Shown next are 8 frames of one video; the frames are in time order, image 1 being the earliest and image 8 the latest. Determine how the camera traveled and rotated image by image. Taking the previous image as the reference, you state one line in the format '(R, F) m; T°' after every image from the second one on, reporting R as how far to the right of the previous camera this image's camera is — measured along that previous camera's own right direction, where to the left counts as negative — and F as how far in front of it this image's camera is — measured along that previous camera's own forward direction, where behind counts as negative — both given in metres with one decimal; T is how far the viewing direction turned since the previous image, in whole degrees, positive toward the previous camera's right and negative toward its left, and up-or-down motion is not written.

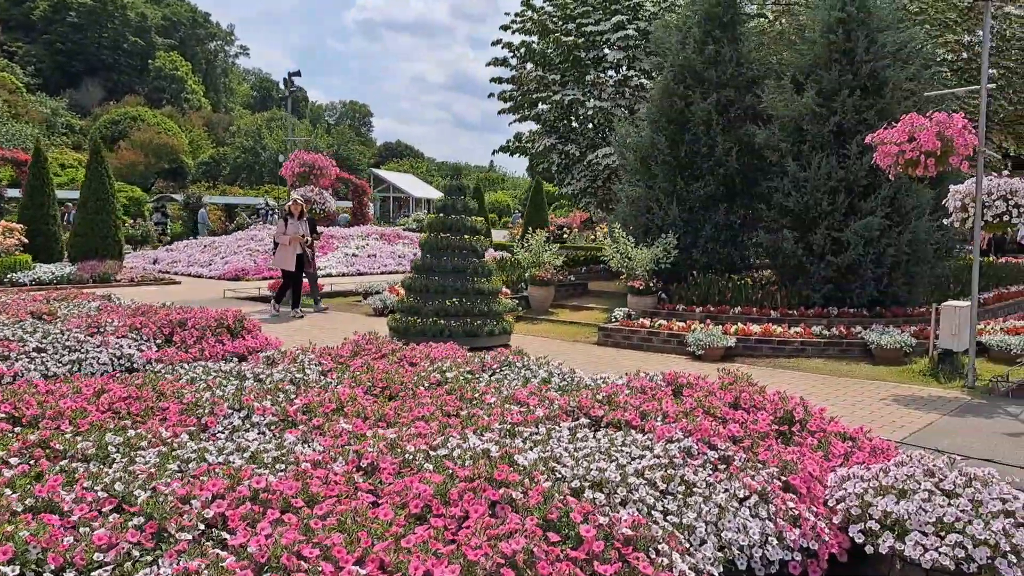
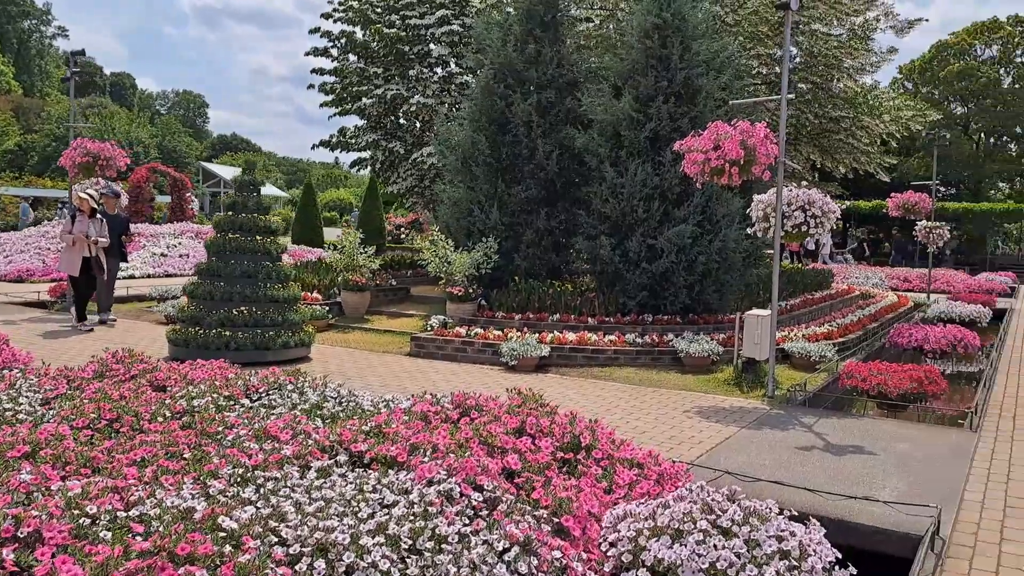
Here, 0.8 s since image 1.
(+0.5, +0.6) m; +10°
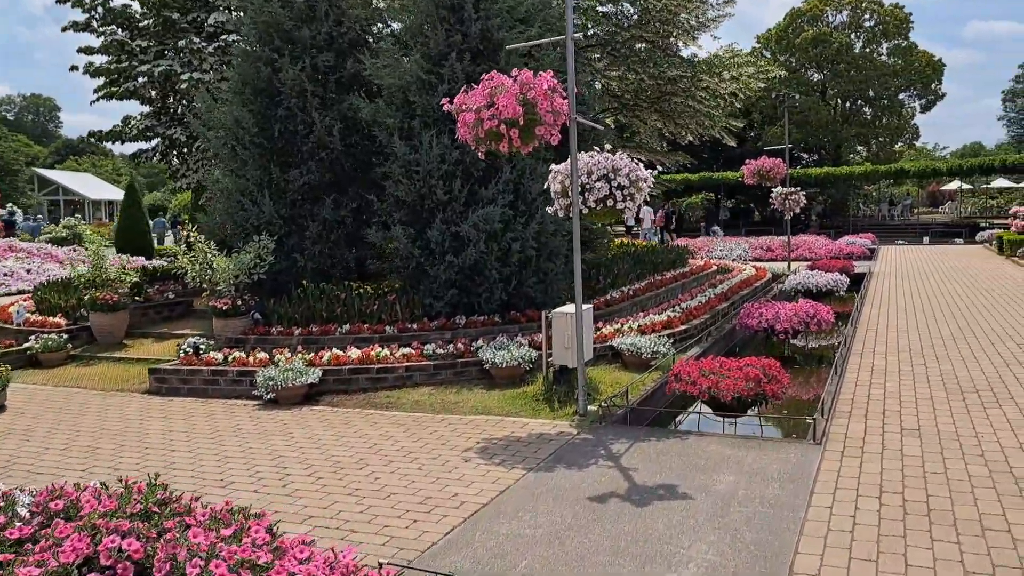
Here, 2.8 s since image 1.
(+1.2, +1.7) m; +7°
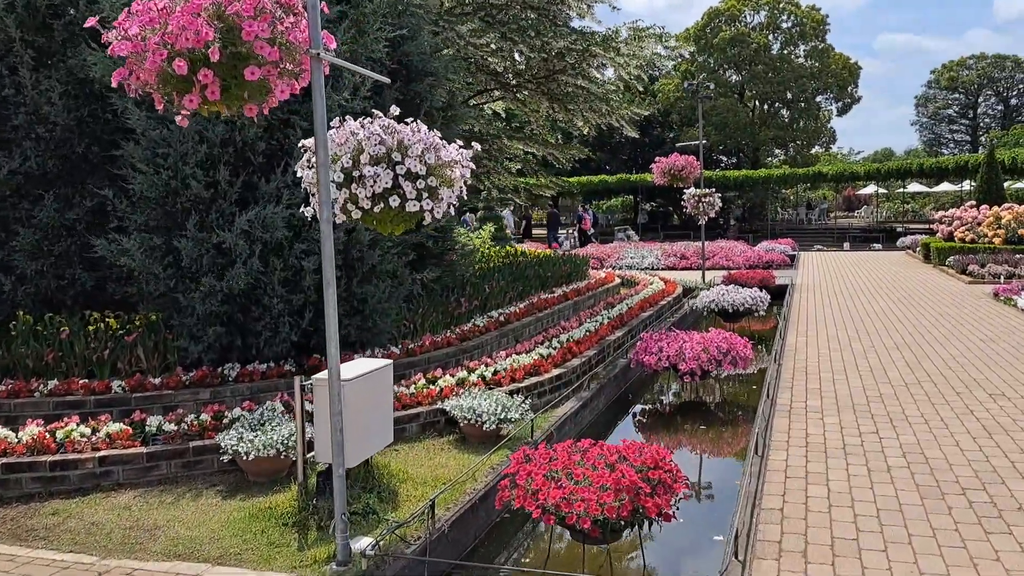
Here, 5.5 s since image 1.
(+1.0, +2.5) m; +5°
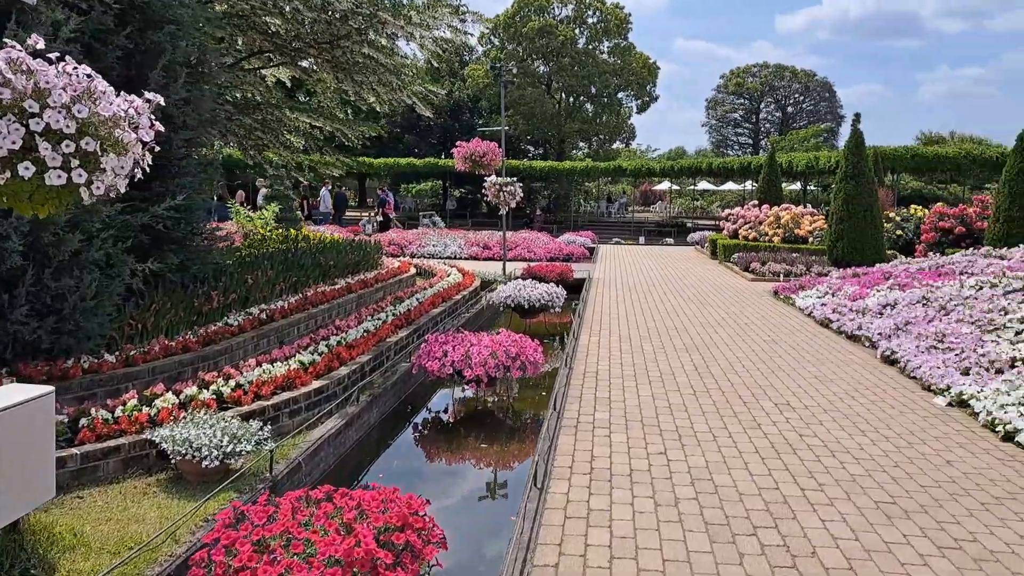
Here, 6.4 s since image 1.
(+0.4, +0.9) m; +13°
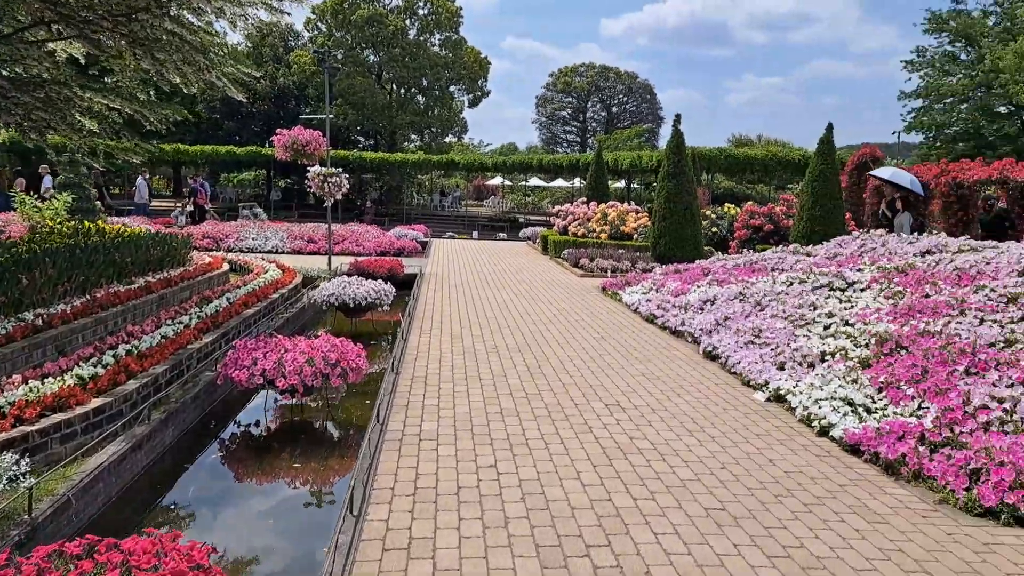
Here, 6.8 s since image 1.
(+0.1, +0.4) m; +11°
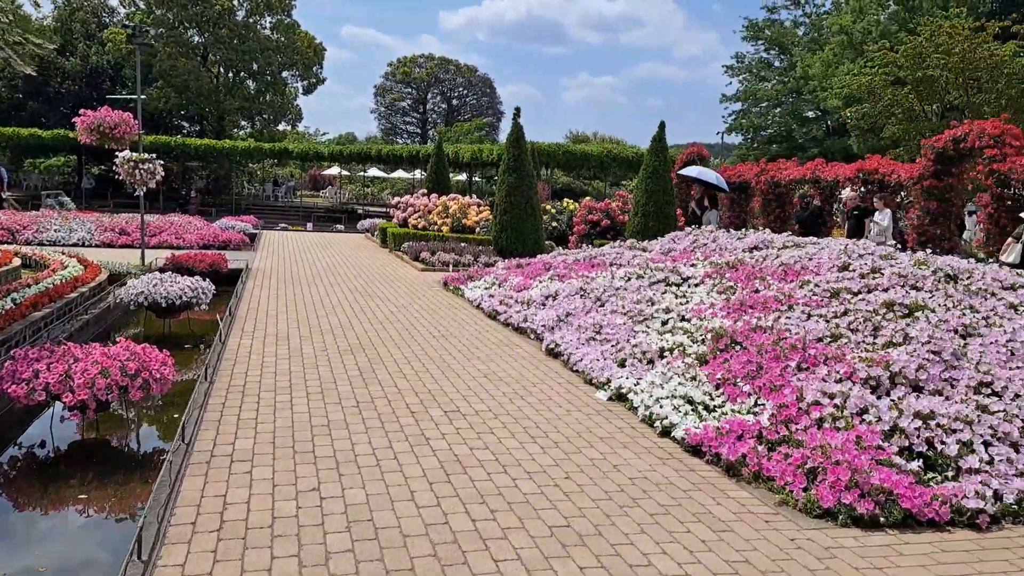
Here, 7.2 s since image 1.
(+0.1, +0.4) m; +11°
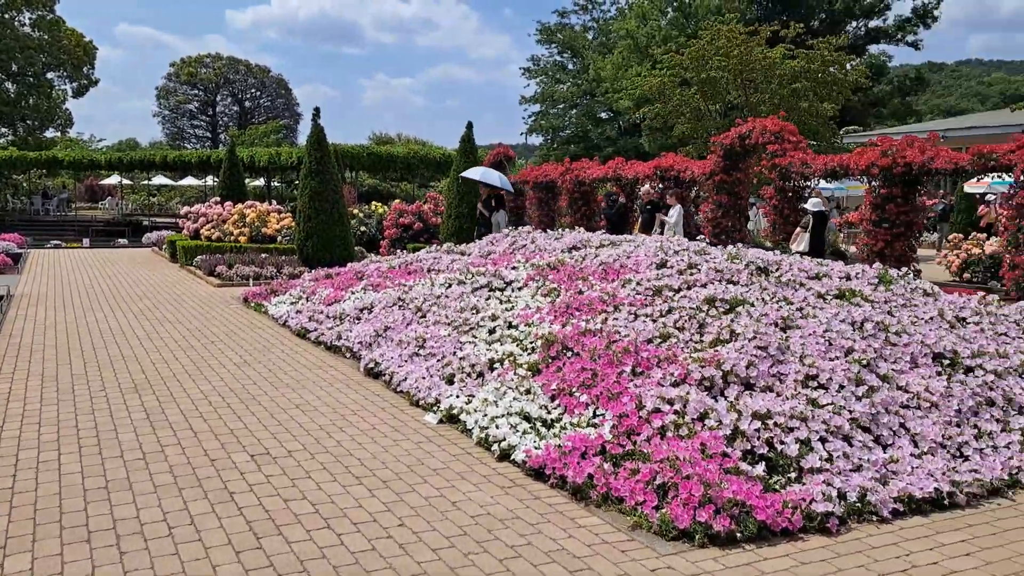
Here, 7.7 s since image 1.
(0.0, +0.5) m; +13°
